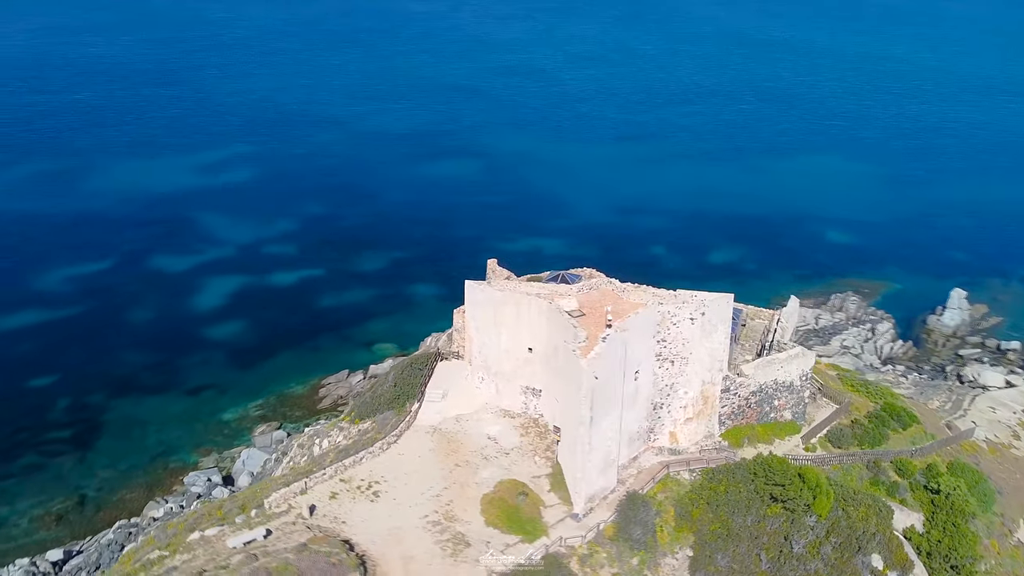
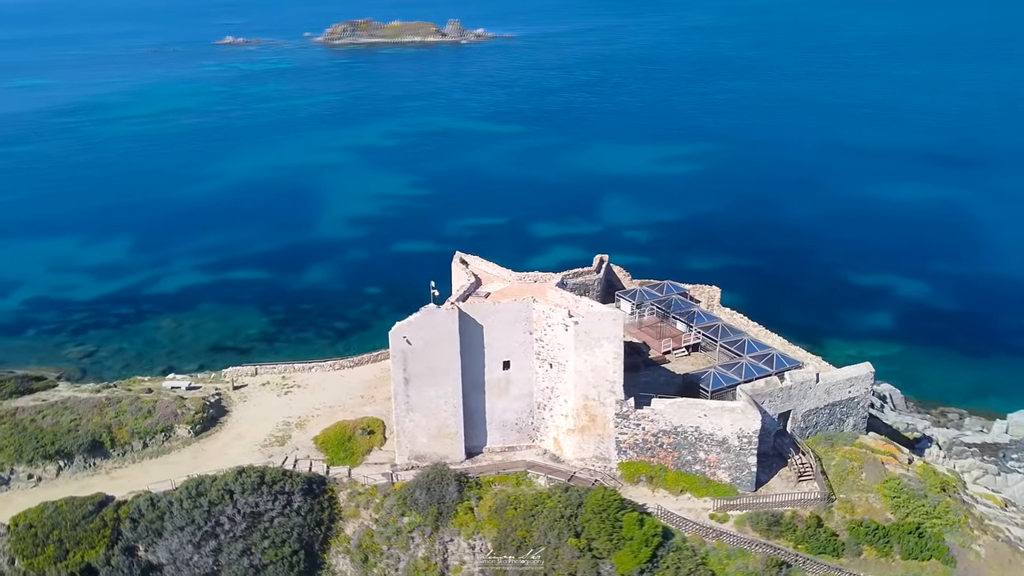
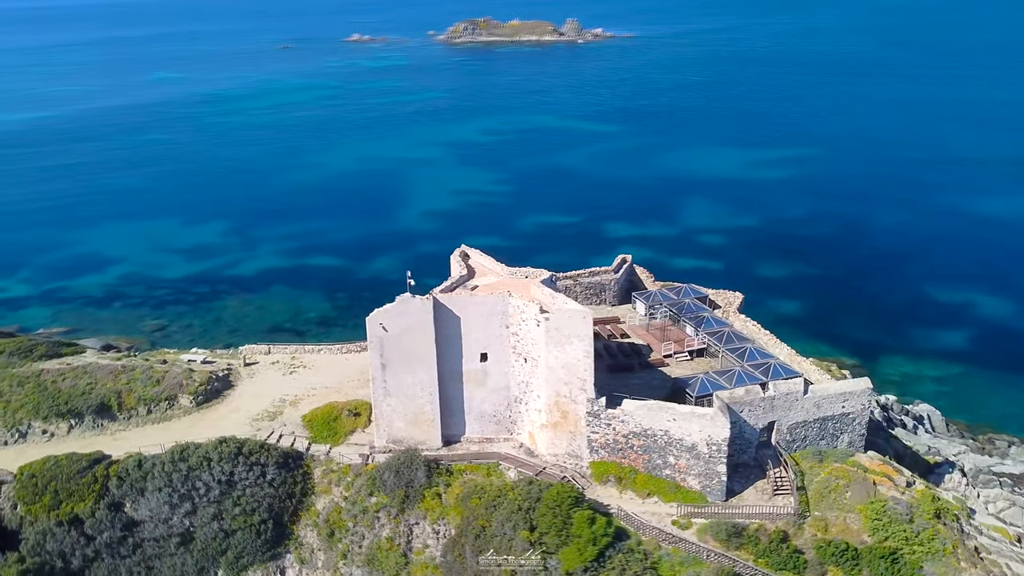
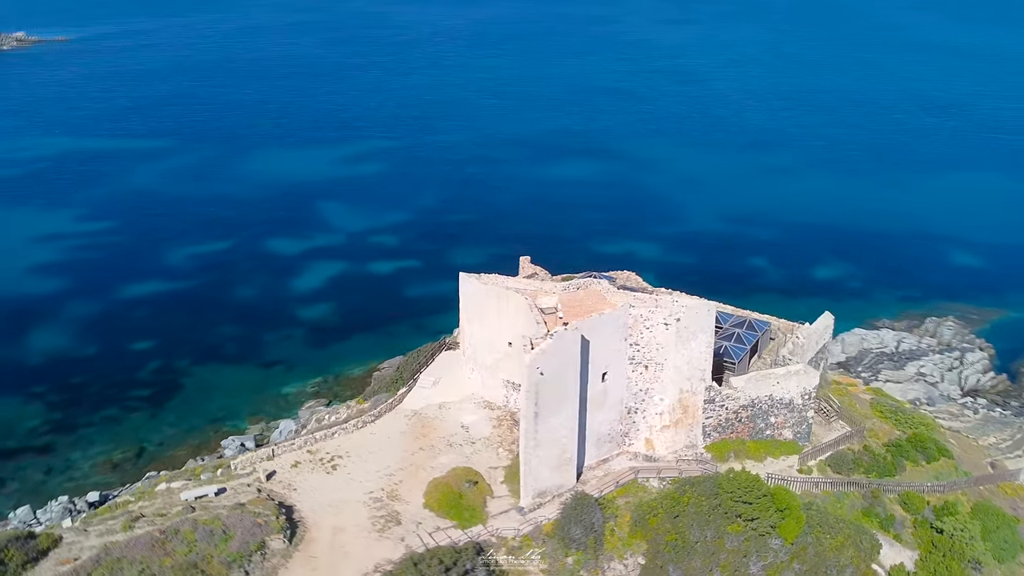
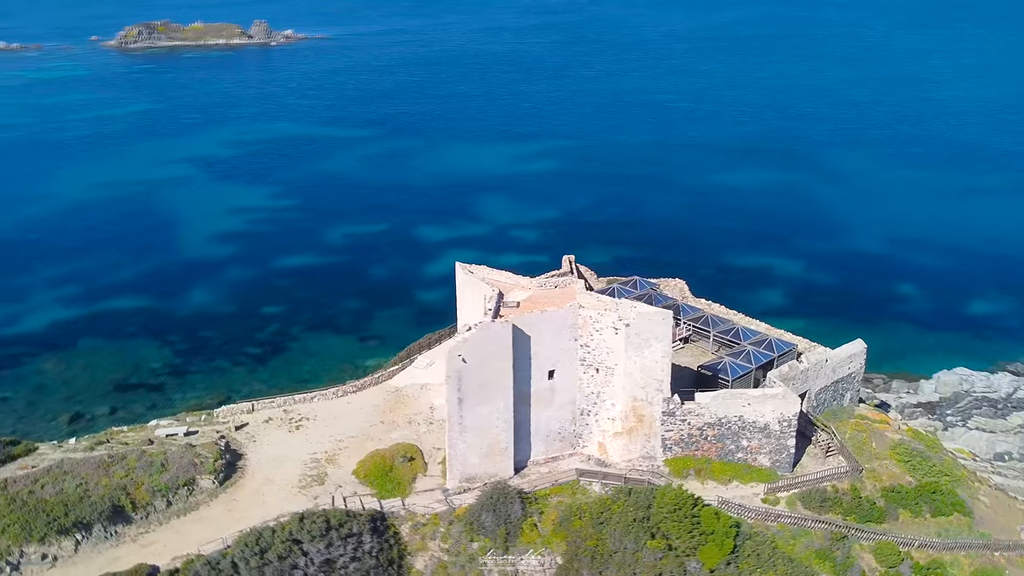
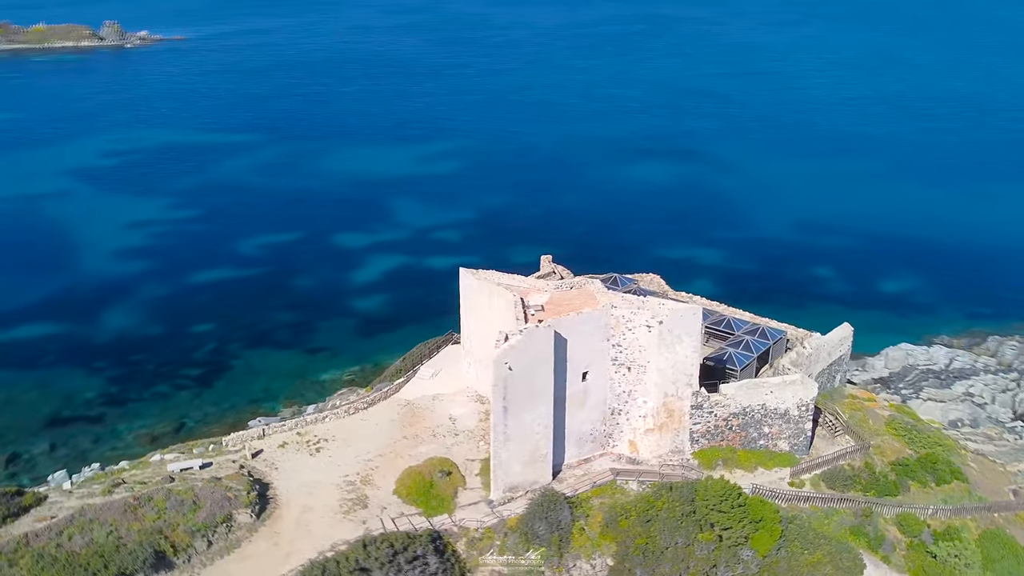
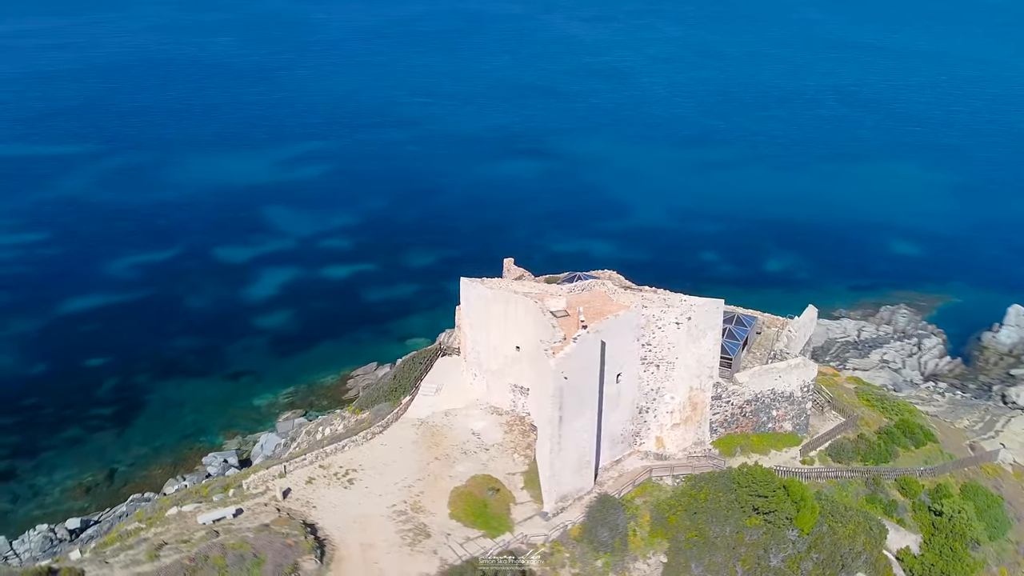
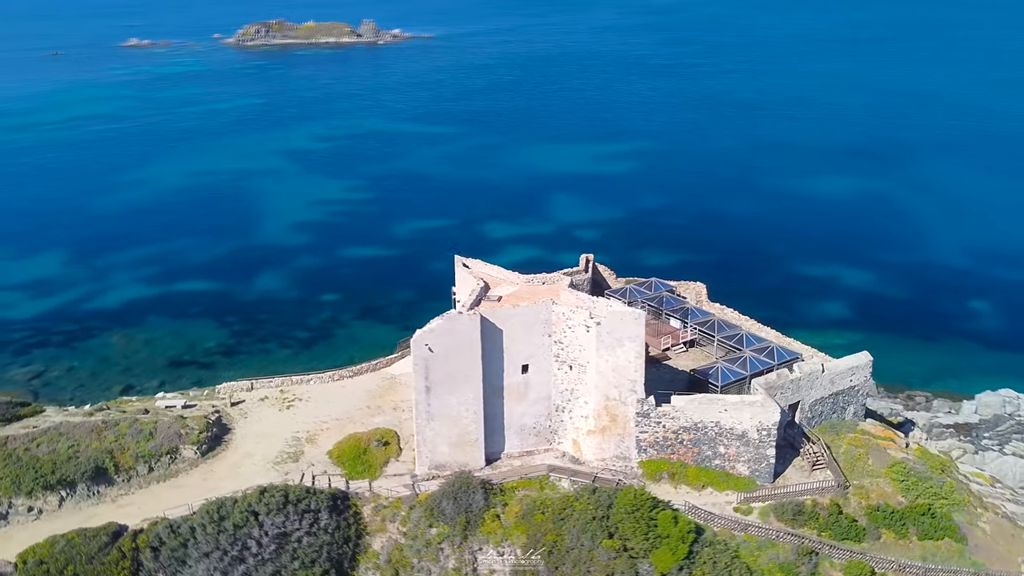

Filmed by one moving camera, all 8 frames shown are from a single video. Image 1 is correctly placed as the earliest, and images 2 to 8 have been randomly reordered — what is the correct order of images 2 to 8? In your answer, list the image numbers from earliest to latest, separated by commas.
7, 4, 6, 5, 8, 2, 3
